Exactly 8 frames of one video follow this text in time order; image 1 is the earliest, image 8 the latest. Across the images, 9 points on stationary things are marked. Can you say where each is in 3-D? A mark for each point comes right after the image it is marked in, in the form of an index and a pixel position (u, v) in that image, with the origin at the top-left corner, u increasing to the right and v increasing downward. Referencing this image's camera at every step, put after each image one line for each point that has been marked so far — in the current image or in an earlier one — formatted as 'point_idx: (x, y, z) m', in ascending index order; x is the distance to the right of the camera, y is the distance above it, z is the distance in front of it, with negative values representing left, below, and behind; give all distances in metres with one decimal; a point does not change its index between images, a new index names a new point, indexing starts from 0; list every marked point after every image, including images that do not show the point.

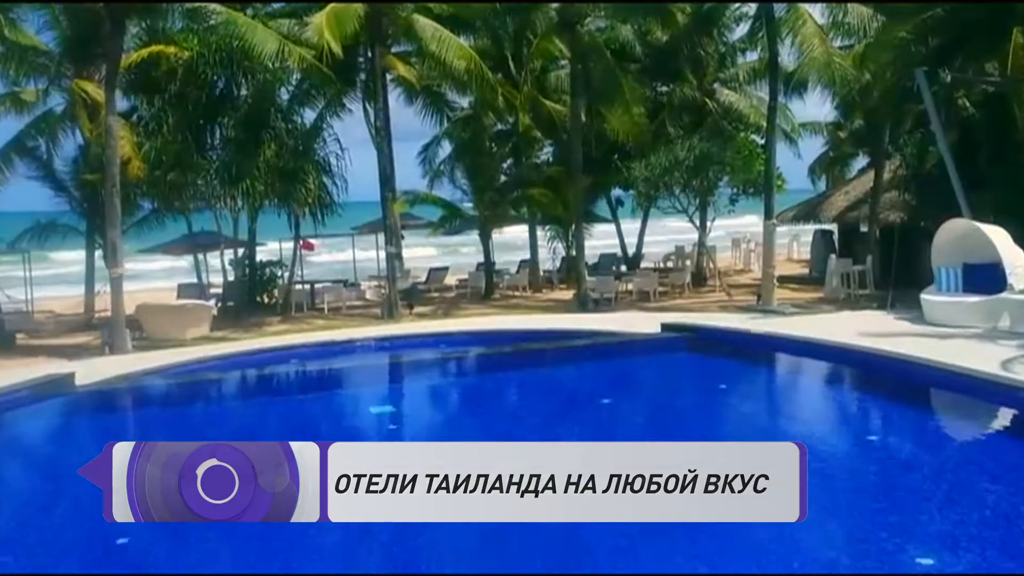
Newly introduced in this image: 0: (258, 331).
0: (-4.9, -0.8, +16.8) m
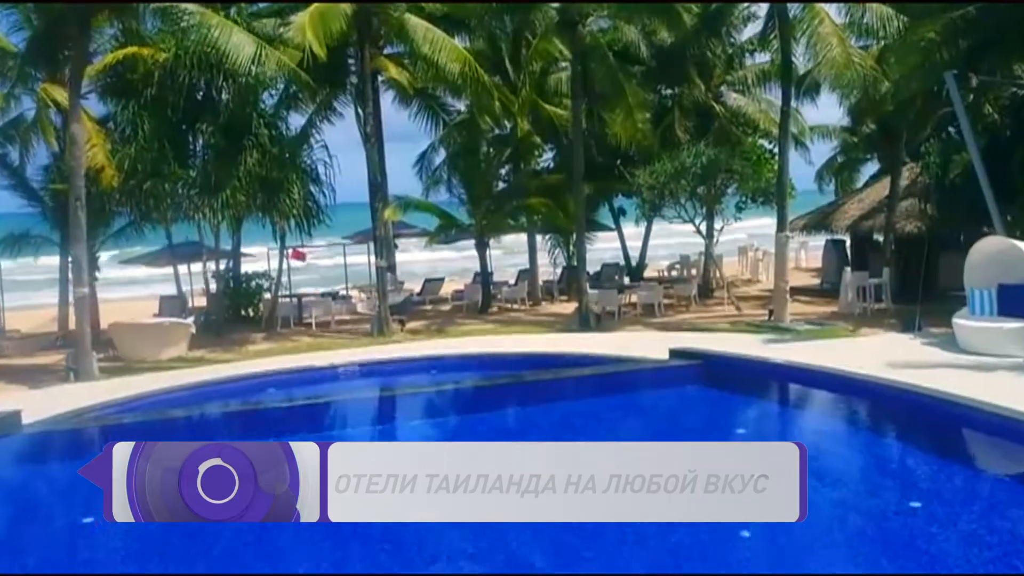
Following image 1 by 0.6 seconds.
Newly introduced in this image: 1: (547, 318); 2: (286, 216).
0: (-4.9, -1.1, +15.8) m
1: (+0.8, -0.6, +19.3) m
2: (-4.3, +1.3, +16.5) m
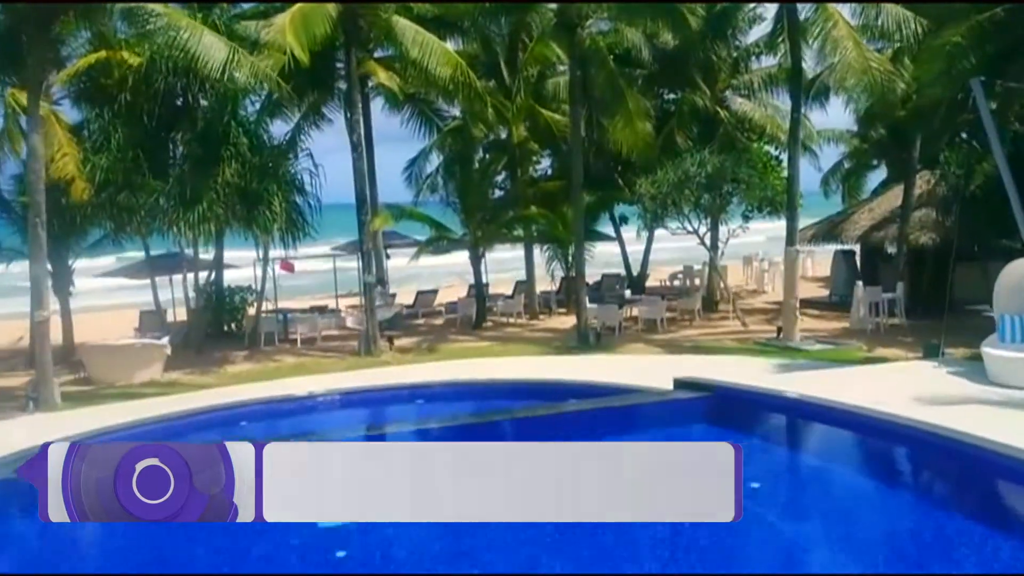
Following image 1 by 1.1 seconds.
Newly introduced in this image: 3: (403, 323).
0: (-5.0, -1.4, +15.0) m
1: (+0.7, -1.0, +18.5) m
2: (-4.4, +1.0, +15.6) m
3: (-2.4, -0.8, +19.3) m
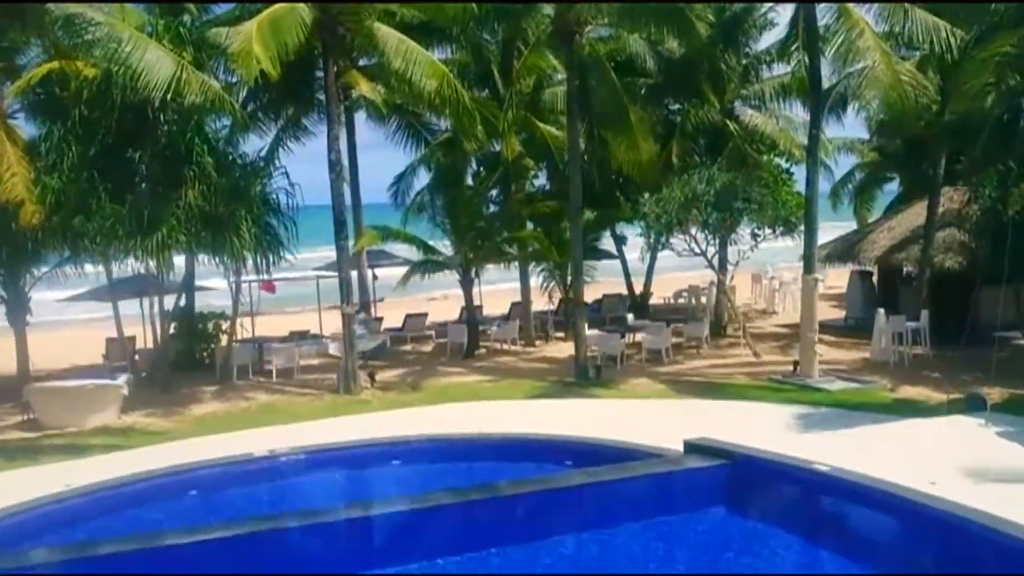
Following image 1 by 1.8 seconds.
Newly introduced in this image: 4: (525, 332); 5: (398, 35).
0: (-5.1, -2.0, +13.6) m
1: (+0.6, -1.5, +17.1) m
2: (-4.5, +0.5, +14.3) m
3: (-2.5, -1.3, +18.0) m
4: (+0.3, -1.0, +19.4) m
5: (-1.8, +4.0, +14.0) m
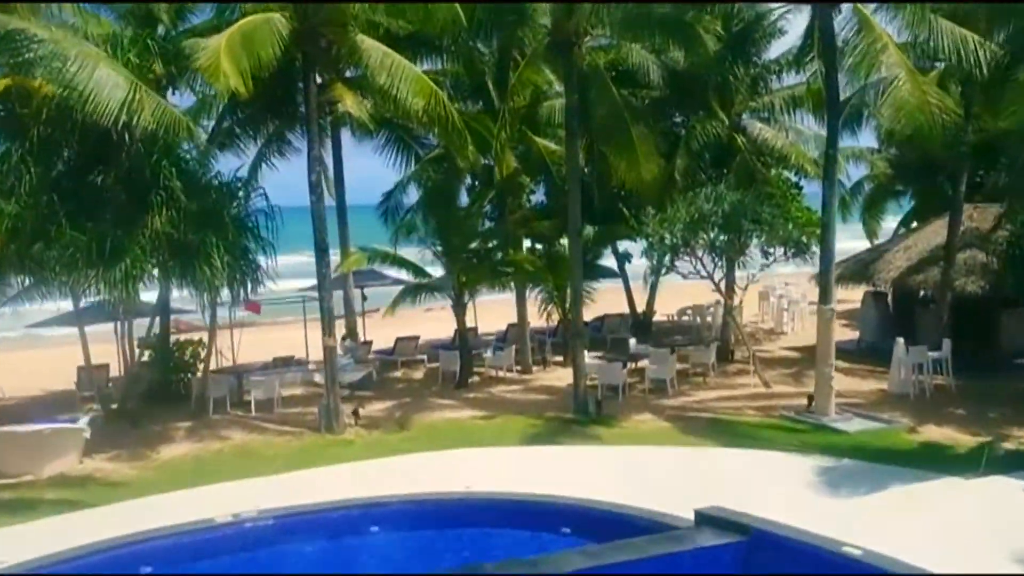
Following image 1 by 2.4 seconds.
0: (-5.2, -2.4, +12.6) m
1: (+0.5, -2.0, +16.1) m
2: (-4.6, 0.0, +13.3) m
3: (-2.6, -1.8, +17.0) m
4: (+0.2, -1.4, +18.4) m
5: (-1.9, +3.5, +13.0) m
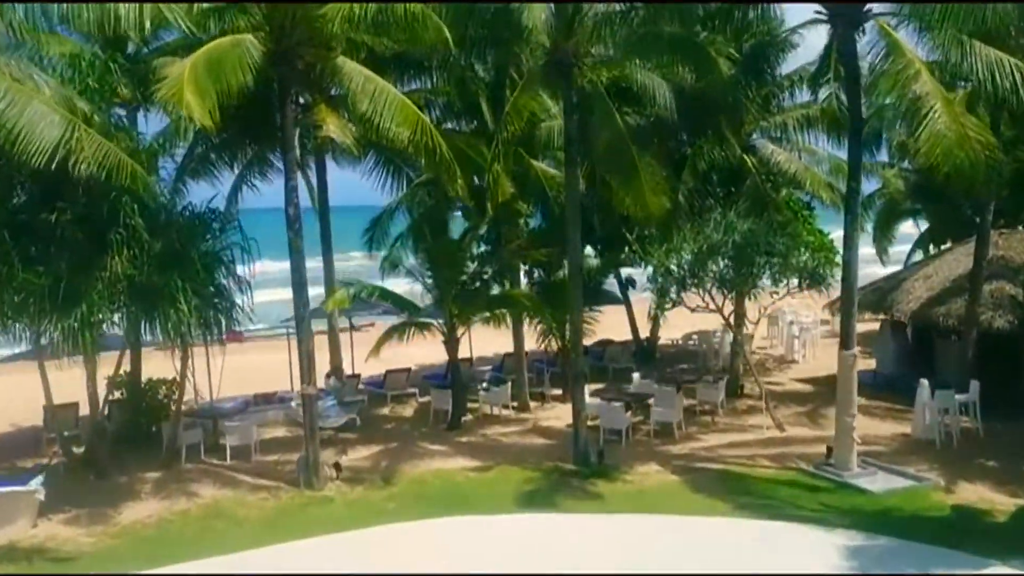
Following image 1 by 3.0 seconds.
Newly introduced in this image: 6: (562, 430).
0: (-5.3, -3.1, +11.6) m
1: (+0.4, -2.6, +15.0) m
2: (-4.7, -0.6, +12.2) m
3: (-2.7, -2.4, +15.9) m
4: (+0.1, -2.1, +17.3) m
5: (-2.0, +2.9, +11.9) m
6: (+0.9, -2.5, +15.6) m
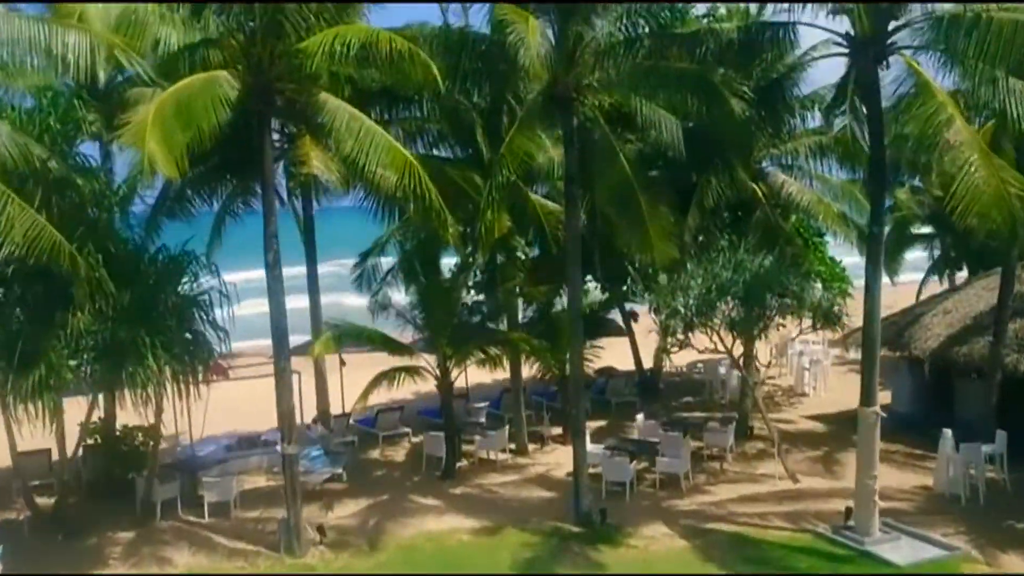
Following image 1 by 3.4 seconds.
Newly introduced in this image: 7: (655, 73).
0: (-5.4, -3.7, +10.7) m
1: (+0.3, -3.3, +14.2) m
2: (-4.8, -1.3, +11.3) m
3: (-2.7, -3.1, +15.0) m
4: (+0.1, -2.7, +16.4) m
5: (-2.0, +2.2, +11.0) m
6: (+0.8, -3.2, +14.7) m
7: (+1.9, +2.8, +11.6) m
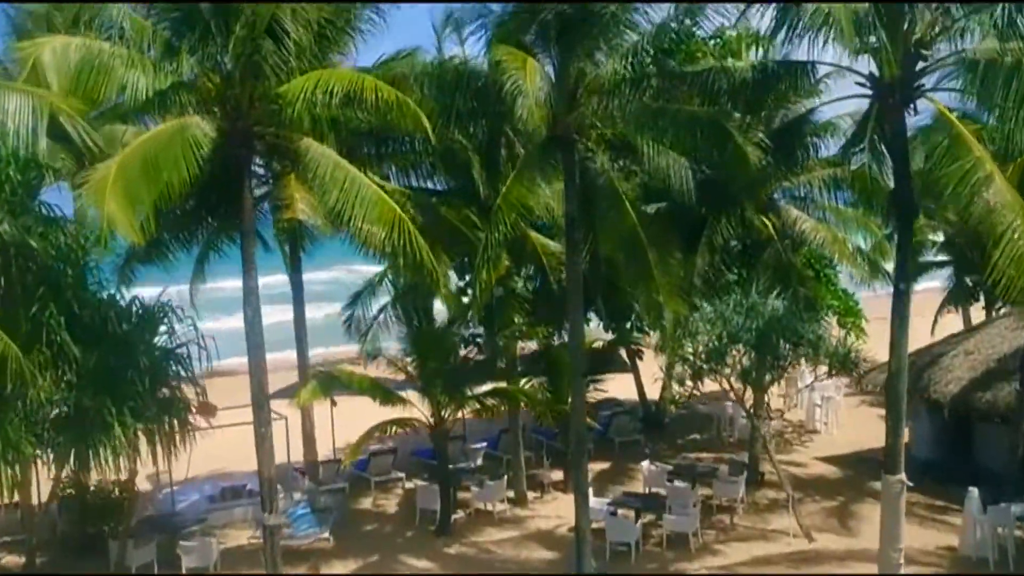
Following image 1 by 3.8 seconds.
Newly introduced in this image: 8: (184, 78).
0: (-5.4, -4.5, +9.9) m
1: (+0.3, -4.0, +13.4) m
2: (-4.8, -2.0, +10.5) m
3: (-2.8, -3.8, +14.2) m
4: (0.0, -3.5, +15.6) m
5: (-2.1, +1.5, +10.2) m
6: (+0.8, -3.9, +13.9) m
7: (+1.9, +2.1, +10.8) m
8: (-3.8, +2.5, +10.3) m
